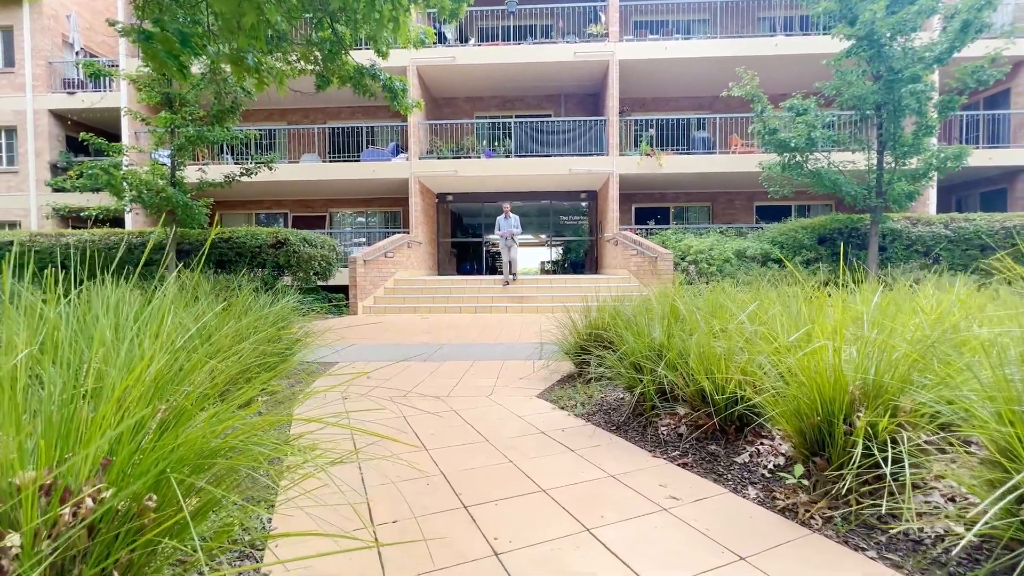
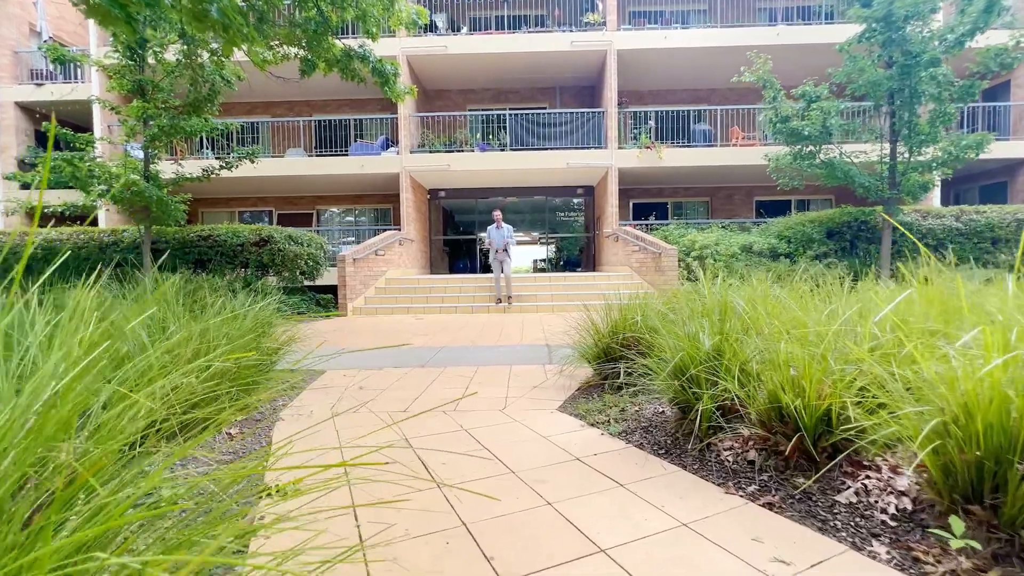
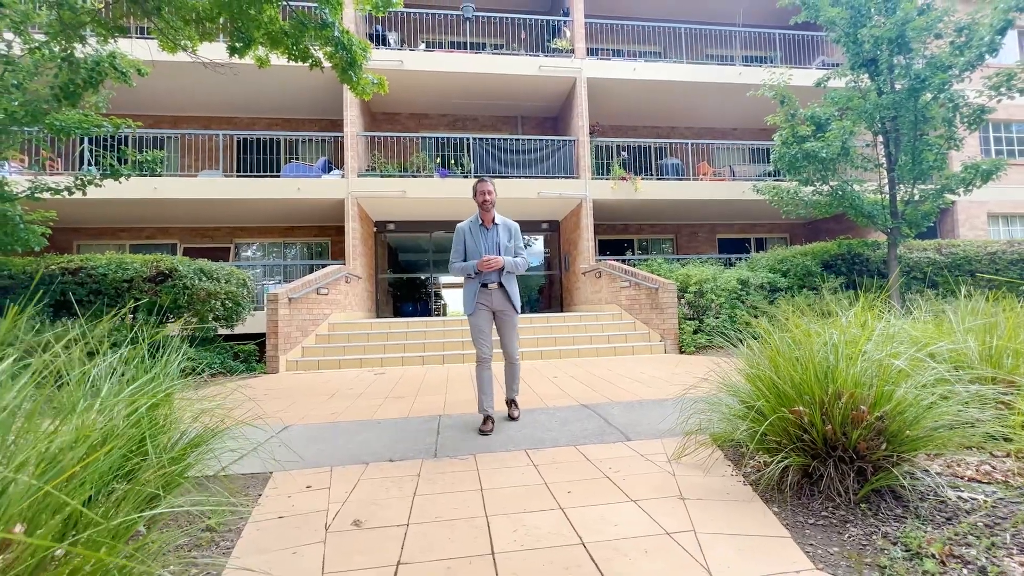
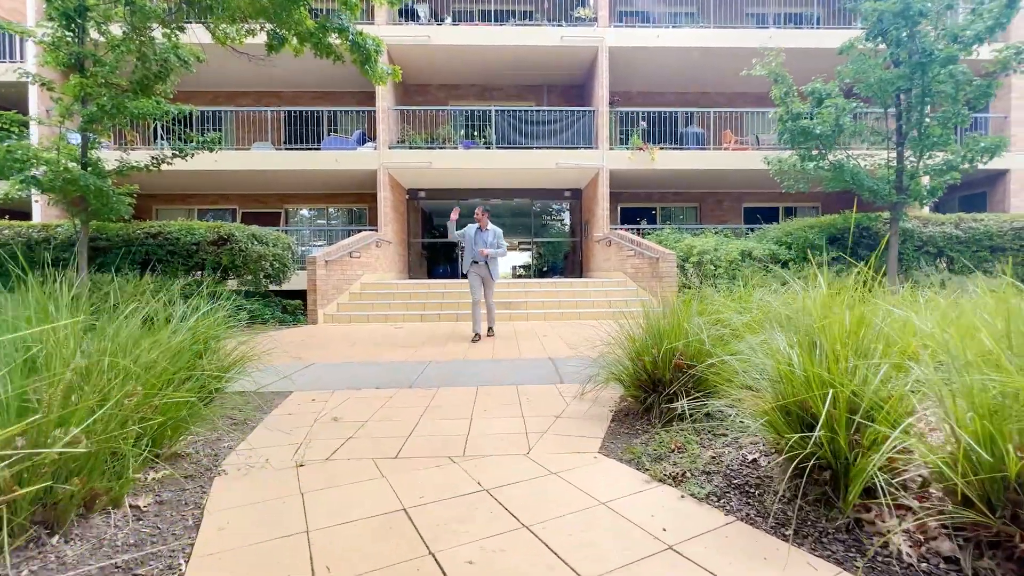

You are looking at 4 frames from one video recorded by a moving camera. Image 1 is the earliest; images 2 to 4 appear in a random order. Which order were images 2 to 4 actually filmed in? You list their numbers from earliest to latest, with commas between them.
2, 4, 3
